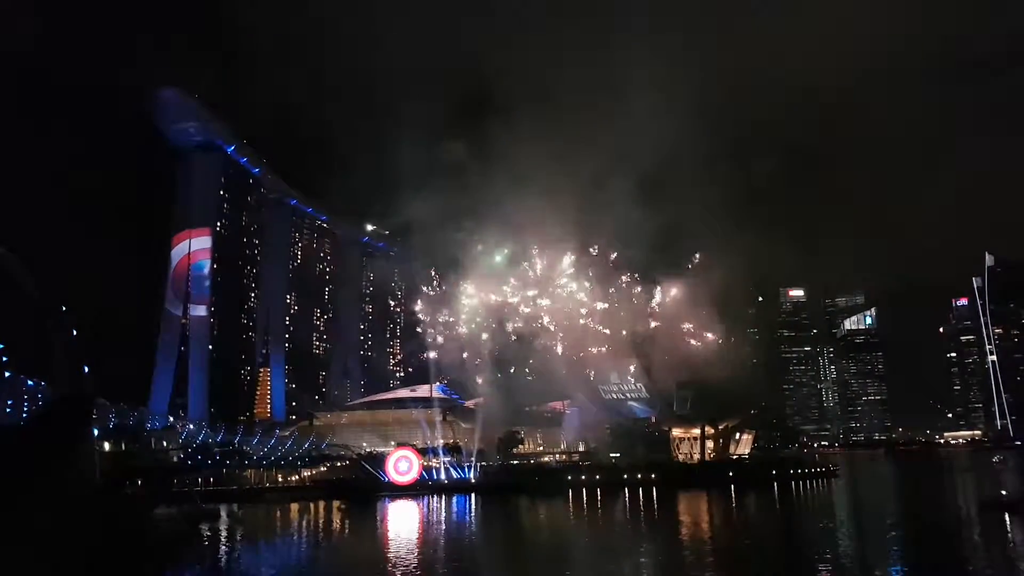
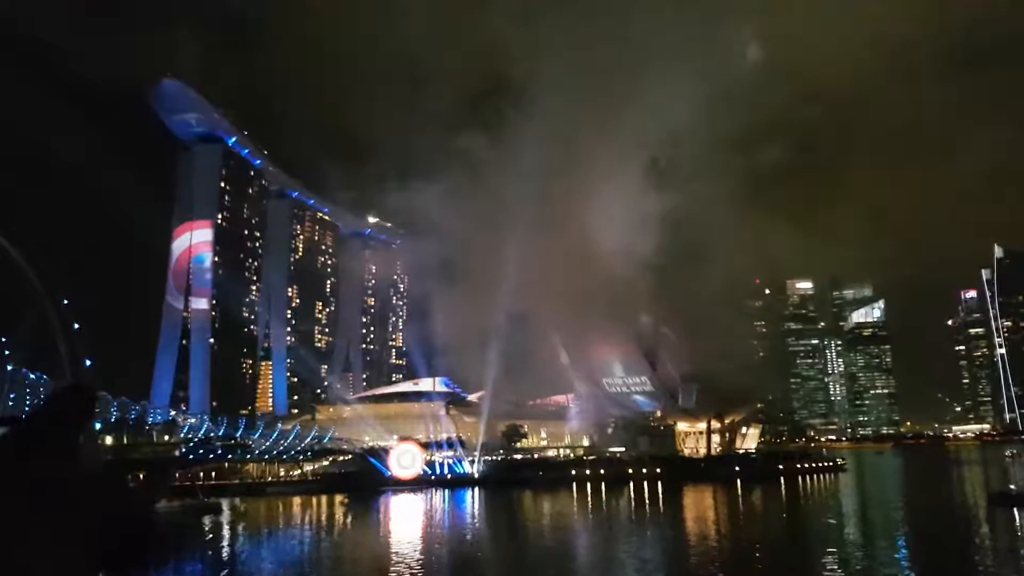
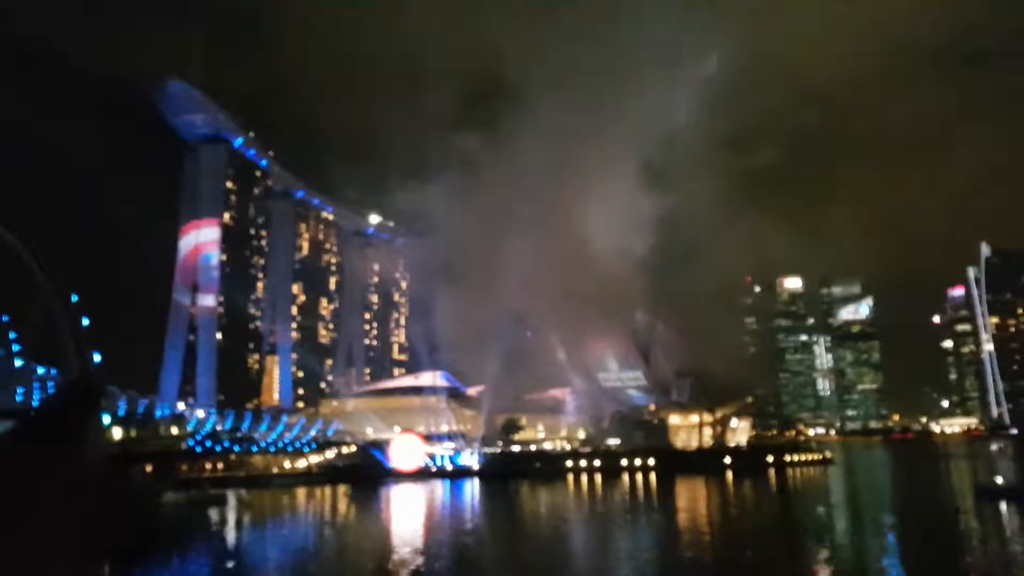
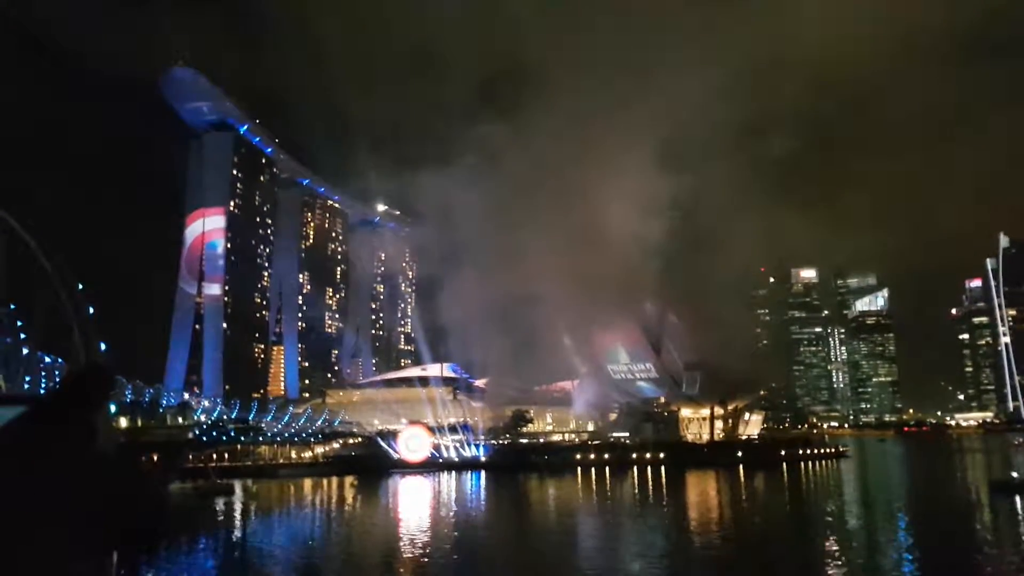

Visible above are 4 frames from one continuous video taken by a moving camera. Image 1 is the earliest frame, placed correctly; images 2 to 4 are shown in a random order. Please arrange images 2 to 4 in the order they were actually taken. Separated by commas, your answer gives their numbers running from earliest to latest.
3, 2, 4
